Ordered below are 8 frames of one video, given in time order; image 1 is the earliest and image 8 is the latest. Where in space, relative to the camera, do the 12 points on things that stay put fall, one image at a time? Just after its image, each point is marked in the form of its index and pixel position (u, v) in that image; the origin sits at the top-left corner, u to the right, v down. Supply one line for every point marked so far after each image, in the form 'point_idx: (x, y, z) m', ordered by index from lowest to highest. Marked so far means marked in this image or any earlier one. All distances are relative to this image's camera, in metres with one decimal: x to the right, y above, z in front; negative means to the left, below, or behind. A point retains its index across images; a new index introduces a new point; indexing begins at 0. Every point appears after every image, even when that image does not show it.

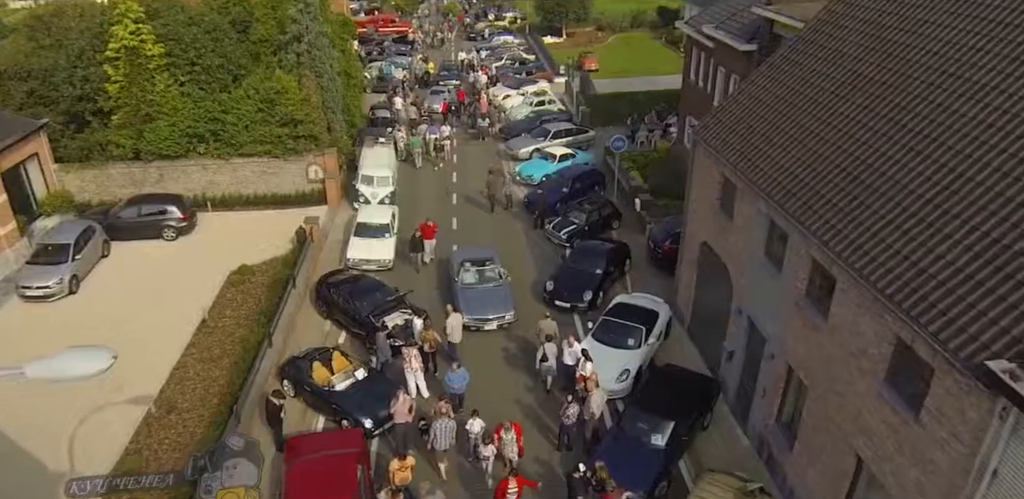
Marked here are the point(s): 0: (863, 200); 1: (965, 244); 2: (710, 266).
0: (+5.8, +0.8, +12.5) m
1: (+6.3, +0.1, +10.4) m
2: (+4.8, -0.3, +18.4) m
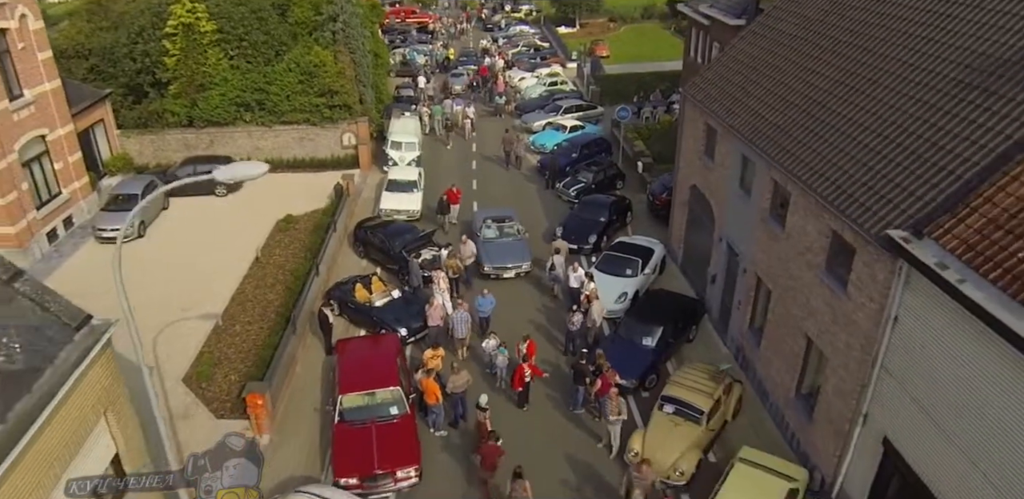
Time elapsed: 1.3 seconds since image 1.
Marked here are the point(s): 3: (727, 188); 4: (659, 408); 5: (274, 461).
0: (+6.1, +2.4, +15.2) m
1: (+6.5, +1.6, +13.1) m
2: (+5.2, +1.2, +21.2) m
3: (+5.3, +1.5, +18.4) m
4: (+3.1, -3.2, +15.4) m
5: (-4.9, -4.4, +15.3) m
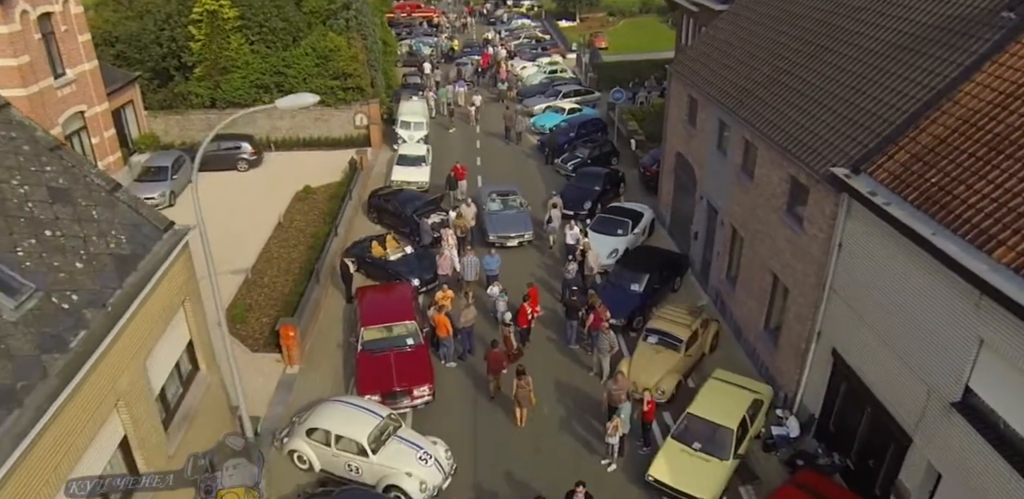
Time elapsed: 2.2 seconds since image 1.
0: (+6.1, +3.6, +17.3) m
1: (+6.6, +2.8, +15.2) m
2: (+5.3, +2.4, +23.3) m
3: (+5.3, +2.7, +20.5) m
4: (+3.1, -2.1, +17.5) m
5: (-4.9, -3.2, +17.4) m
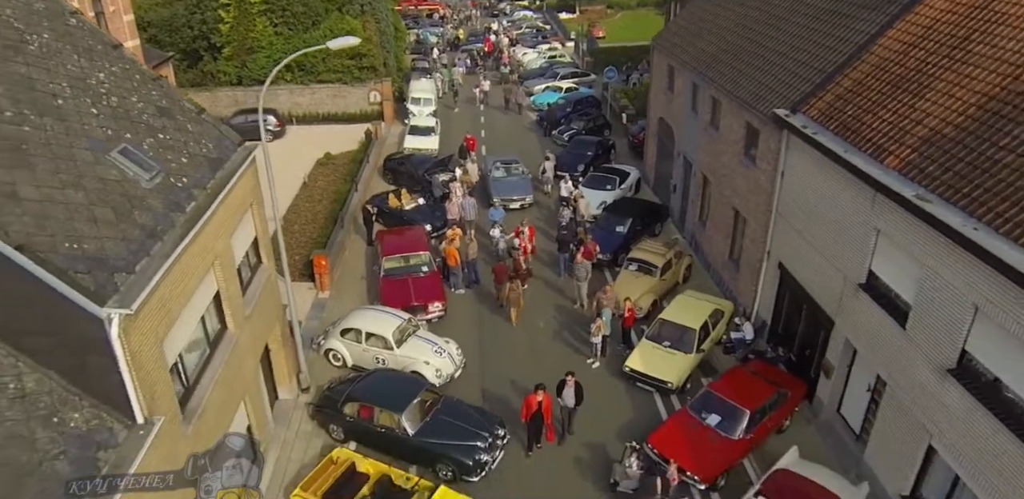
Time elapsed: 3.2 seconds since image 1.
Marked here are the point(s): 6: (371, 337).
0: (+6.1, +5.2, +20.2) m
1: (+6.6, +4.4, +18.1) m
2: (+5.3, +4.0, +26.2) m
3: (+5.3, +4.3, +23.4) m
4: (+3.1, -0.5, +20.4) m
5: (-4.8, -1.6, +20.4) m
6: (-3.2, -2.0, +17.2) m
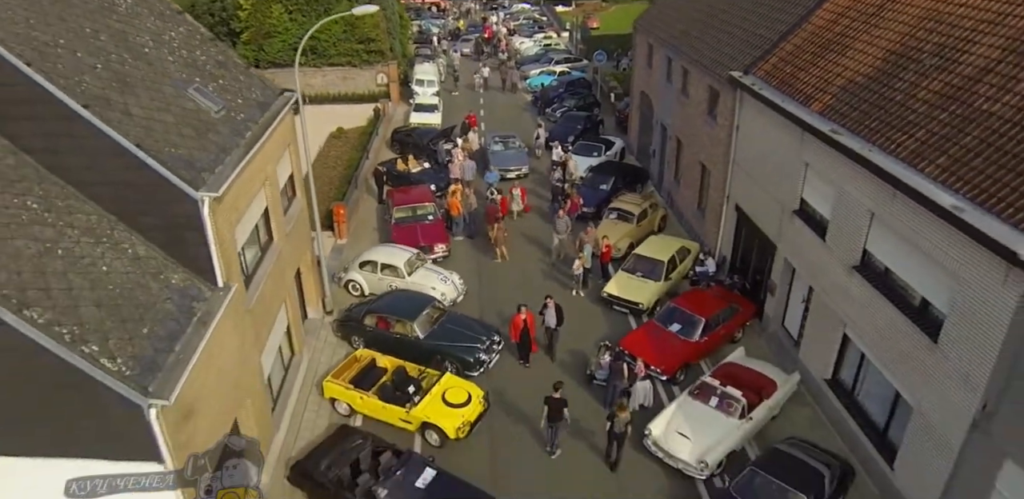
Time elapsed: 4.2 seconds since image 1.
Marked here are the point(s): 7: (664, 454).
0: (+6.0, +6.7, +23.1) m
1: (+6.4, +5.9, +21.0) m
2: (+5.1, +5.5, +29.1) m
3: (+5.2, +5.8, +26.3) m
4: (+3.0, +1.0, +23.3) m
5: (-5.0, -0.1, +23.2) m
6: (-3.4, -0.5, +20.1) m
7: (+2.9, -3.9, +14.5) m
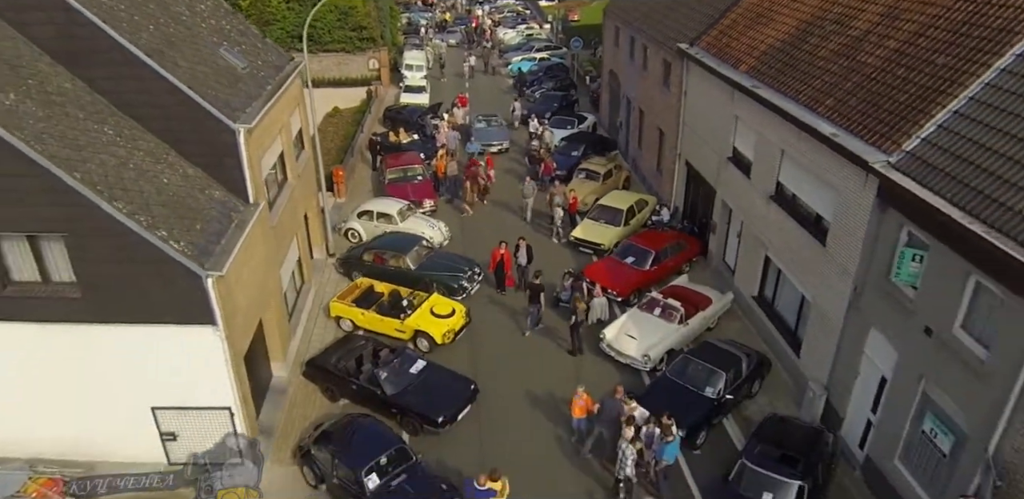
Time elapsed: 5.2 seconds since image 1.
0: (+5.3, +8.3, +26.2) m
1: (+5.7, +7.5, +24.0) m
2: (+4.3, +7.1, +32.1) m
3: (+4.4, +7.3, +29.3) m
4: (+2.3, +2.6, +26.3) m
5: (-5.7, +1.4, +26.1) m
6: (-4.0, +1.0, +23.0) m
7: (+2.4, -2.4, +17.5) m
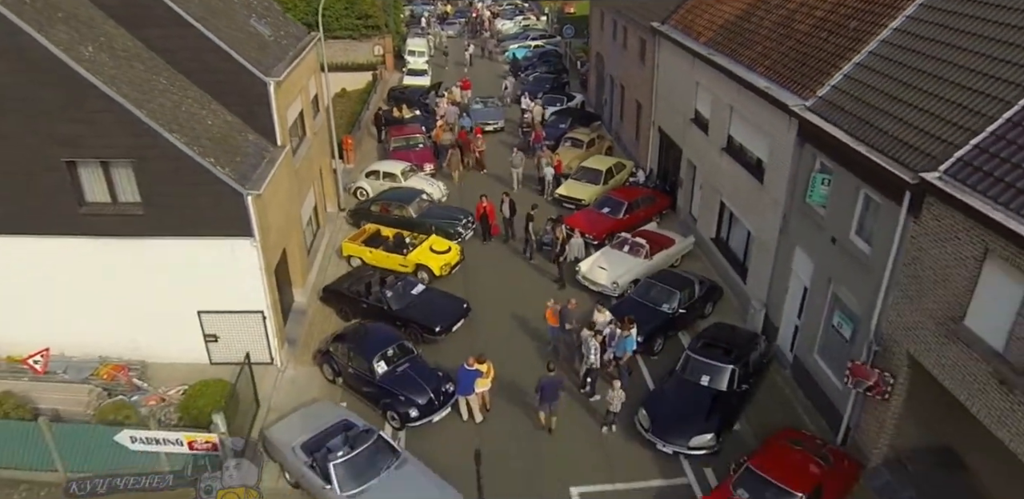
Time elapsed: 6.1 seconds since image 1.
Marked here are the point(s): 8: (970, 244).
0: (+5.0, +9.8, +29.0) m
1: (+5.4, +9.0, +26.8) m
2: (+4.1, +8.6, +34.9) m
3: (+4.1, +8.8, +32.1) m
4: (+2.0, +4.1, +29.1) m
5: (-6.0, +2.9, +29.0) m
6: (-4.3, +2.5, +25.8) m
7: (+2.1, -0.9, +20.3) m
8: (+6.7, +0.1, +11.0) m
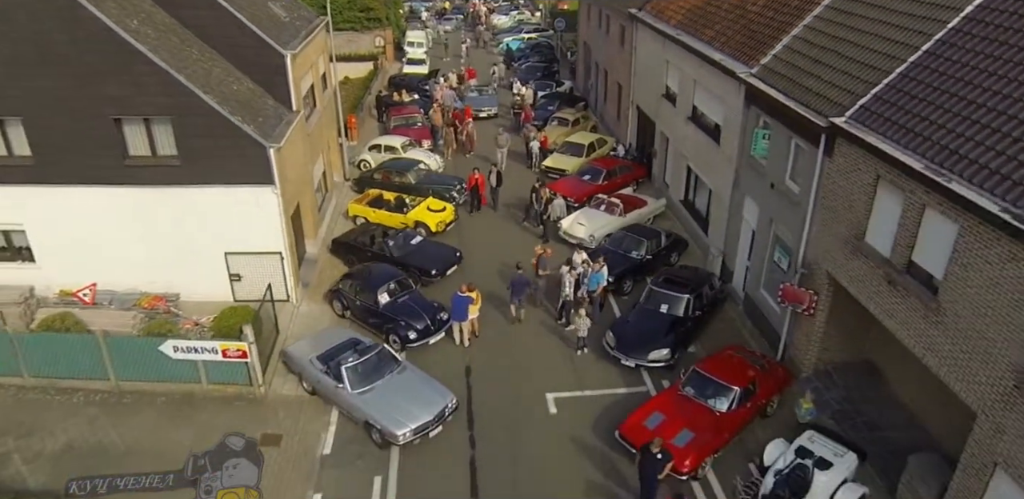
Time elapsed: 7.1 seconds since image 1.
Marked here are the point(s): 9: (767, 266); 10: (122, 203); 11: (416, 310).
0: (+4.6, +11.0, +31.5) m
1: (+5.1, +10.2, +29.4) m
2: (+3.7, +9.8, +37.4) m
3: (+3.8, +10.1, +34.7) m
4: (+1.6, +5.3, +31.6) m
5: (-6.3, +4.2, +31.4) m
6: (-4.7, +3.8, +28.3) m
7: (+1.7, +0.4, +22.8) m
8: (+6.4, +1.4, +13.5) m
9: (+6.2, -0.4, +18.2) m
10: (-9.5, +1.1, +18.3) m
11: (-2.3, -1.5, +18.2) m
